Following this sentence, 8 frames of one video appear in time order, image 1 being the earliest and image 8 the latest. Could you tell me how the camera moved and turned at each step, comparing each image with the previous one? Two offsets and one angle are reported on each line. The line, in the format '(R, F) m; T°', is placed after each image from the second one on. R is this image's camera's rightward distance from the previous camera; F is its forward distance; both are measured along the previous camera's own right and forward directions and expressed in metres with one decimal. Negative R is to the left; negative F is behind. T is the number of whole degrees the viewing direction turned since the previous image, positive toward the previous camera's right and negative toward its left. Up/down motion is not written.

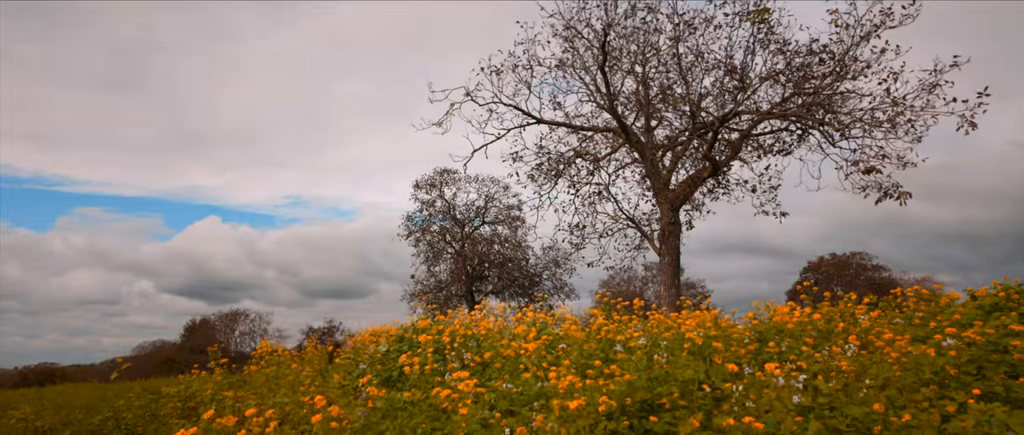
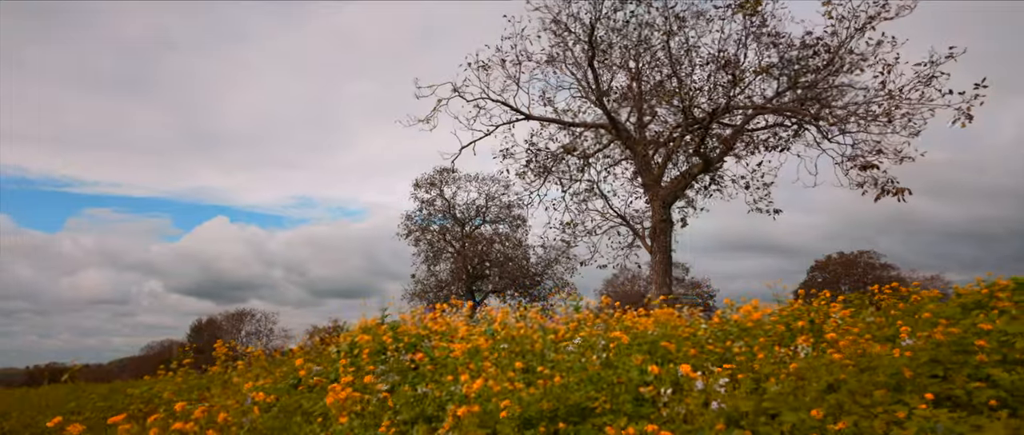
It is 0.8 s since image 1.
(+0.3, +0.2) m; -1°
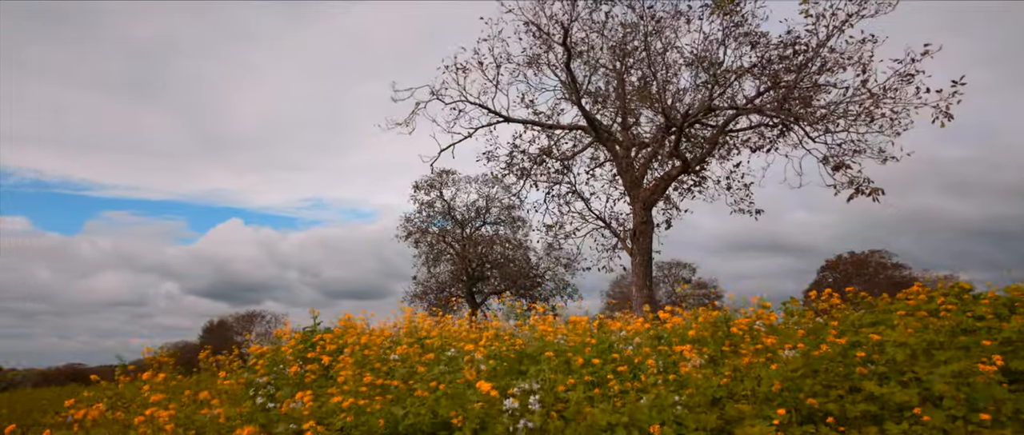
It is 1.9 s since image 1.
(+0.6, 0.0) m; -1°
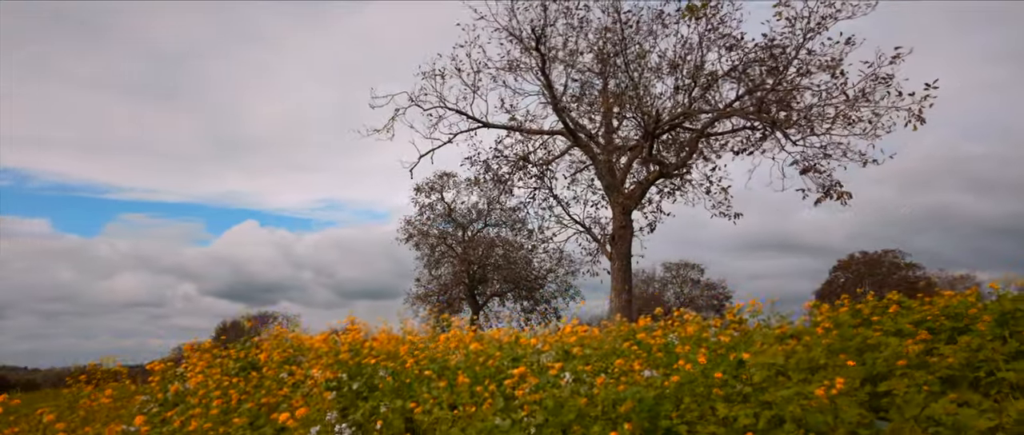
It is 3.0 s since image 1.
(+0.6, 0.0) m; -1°
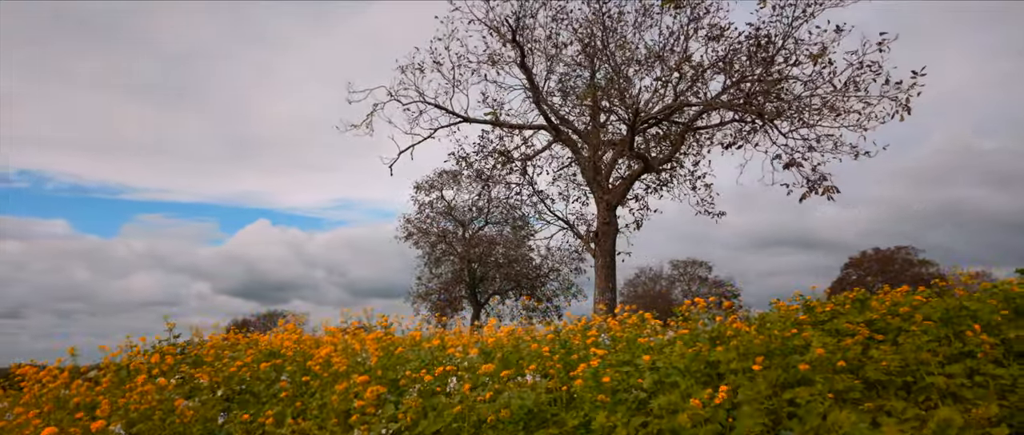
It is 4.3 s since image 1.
(+0.6, +0.3) m; -1°
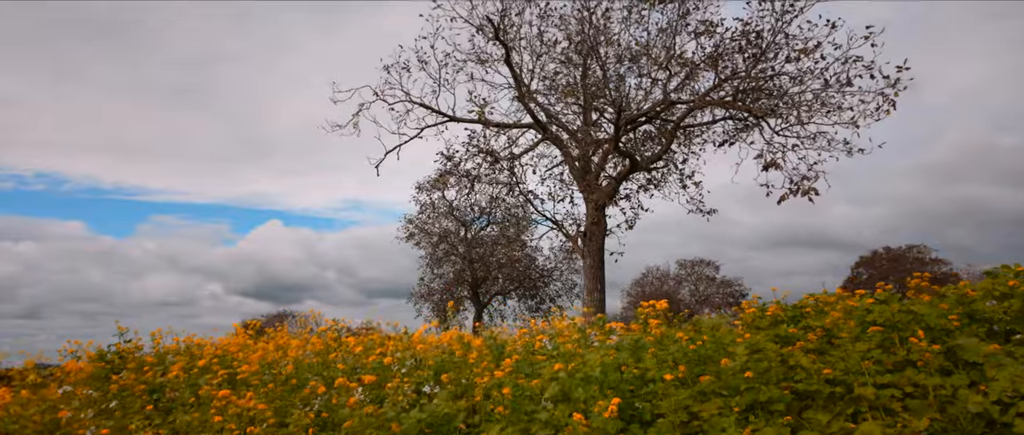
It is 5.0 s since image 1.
(+0.4, +0.1) m; -1°
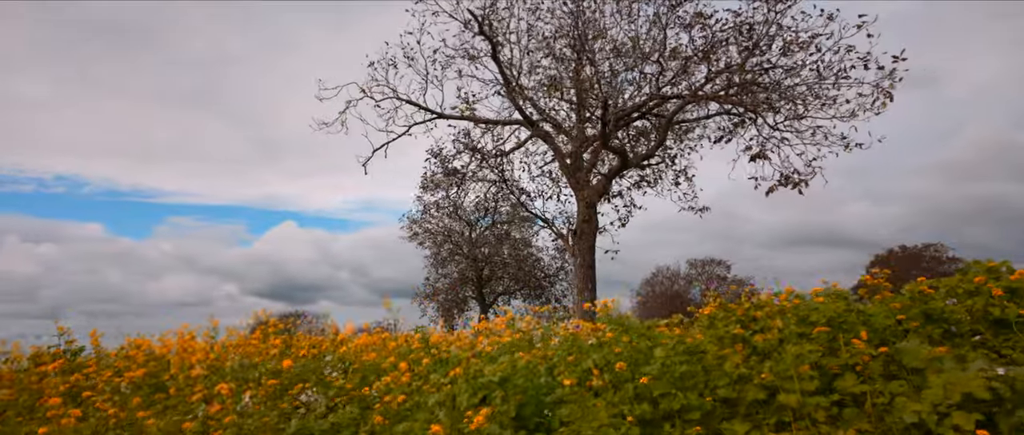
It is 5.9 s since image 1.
(+0.4, +0.2) m; -1°
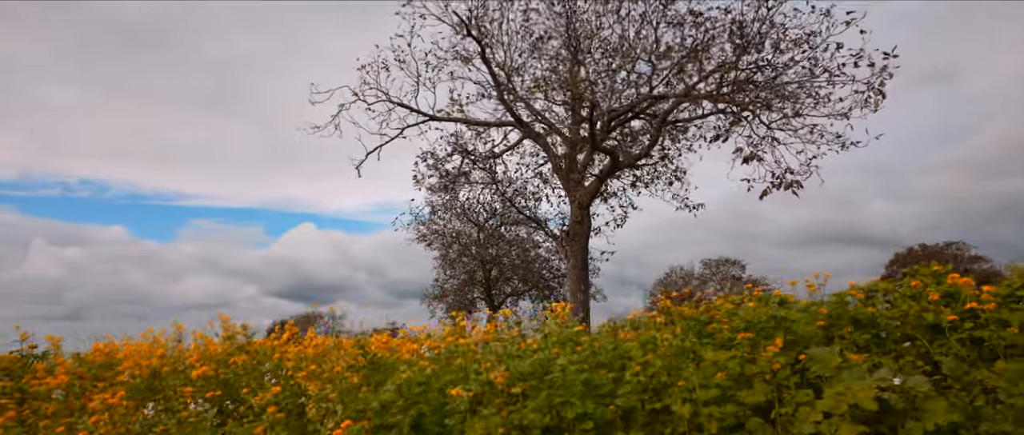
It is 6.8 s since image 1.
(+0.4, 0.0) m; -2°
